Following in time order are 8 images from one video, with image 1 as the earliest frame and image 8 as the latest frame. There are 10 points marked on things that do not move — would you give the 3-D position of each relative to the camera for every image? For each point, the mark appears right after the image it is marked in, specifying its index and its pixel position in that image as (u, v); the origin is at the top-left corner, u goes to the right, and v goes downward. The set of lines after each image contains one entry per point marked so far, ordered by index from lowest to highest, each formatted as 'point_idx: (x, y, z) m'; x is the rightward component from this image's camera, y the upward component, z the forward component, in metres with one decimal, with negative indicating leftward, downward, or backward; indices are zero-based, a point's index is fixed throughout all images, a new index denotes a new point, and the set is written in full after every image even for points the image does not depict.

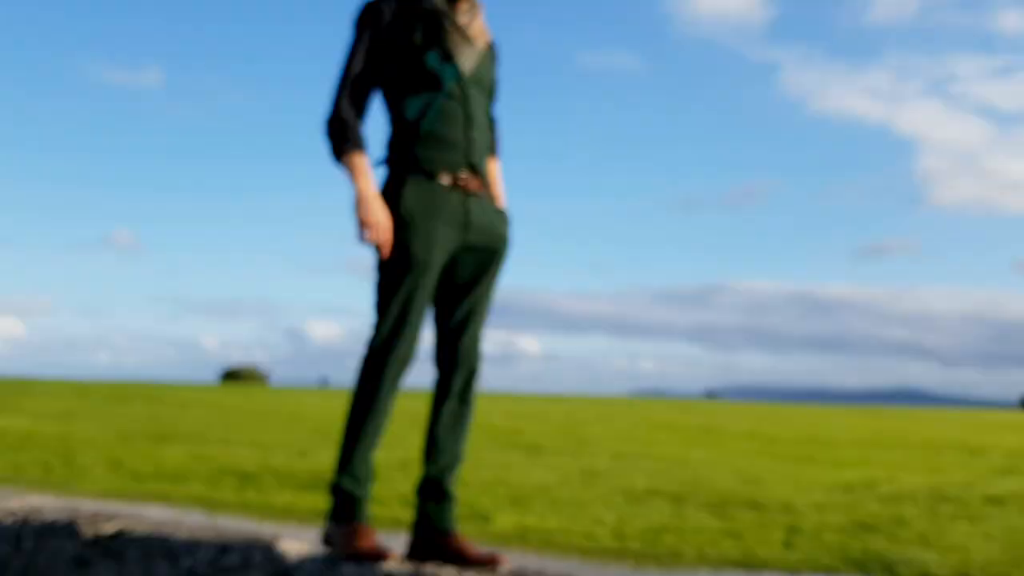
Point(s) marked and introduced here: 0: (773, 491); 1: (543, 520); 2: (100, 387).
0: (+3.0, -2.4, +11.4) m
1: (+0.3, -2.0, +8.5) m
2: (-8.0, -1.9, +19.1) m
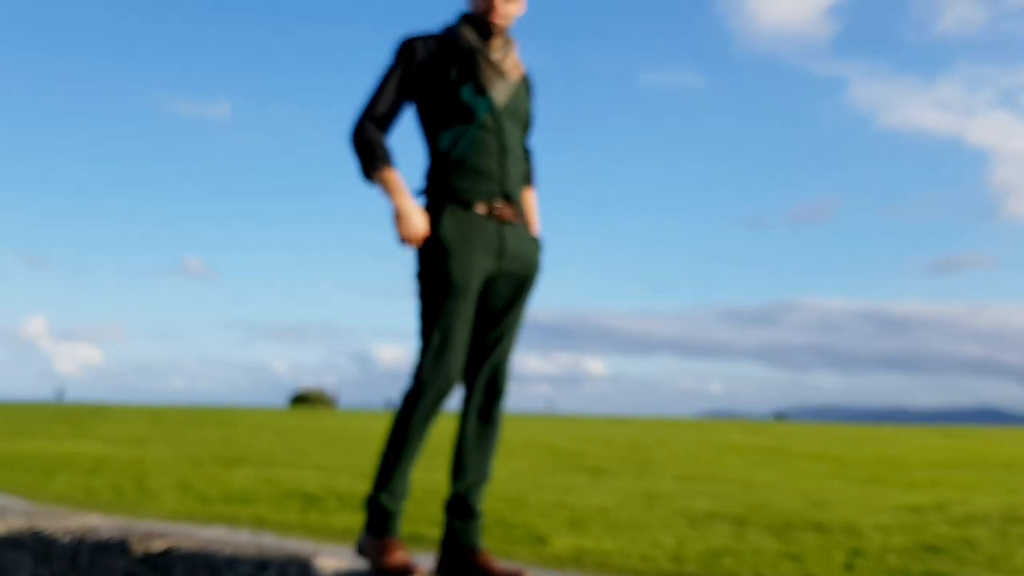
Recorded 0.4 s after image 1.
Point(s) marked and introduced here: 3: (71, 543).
0: (+3.7, -2.6, +11.2) m
1: (+0.8, -2.2, +8.5) m
2: (-6.8, -2.5, +19.6) m
3: (-1.4, -0.8, +3.1) m
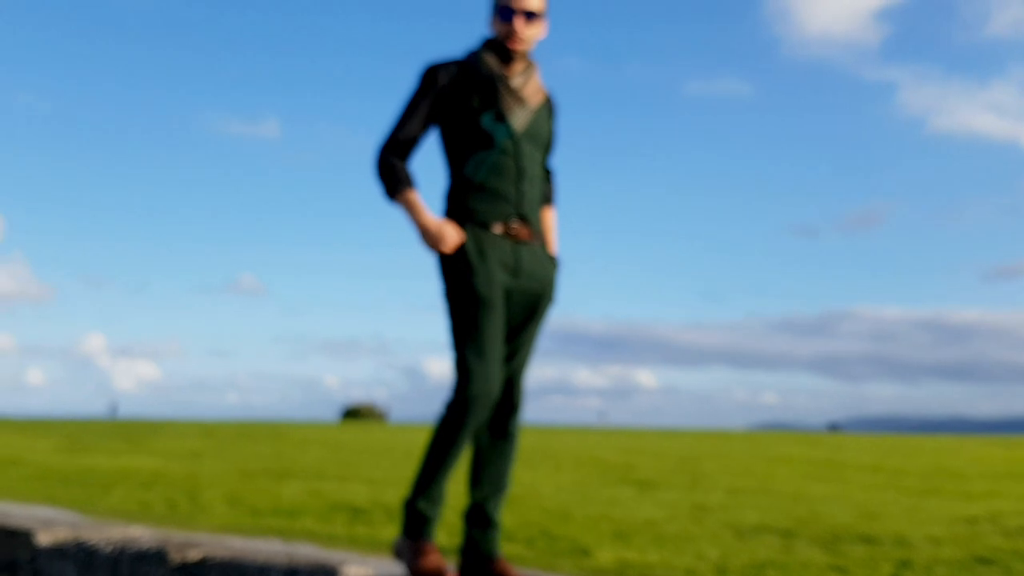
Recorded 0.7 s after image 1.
0: (+4.2, -2.7, +11.0) m
1: (+1.1, -2.3, +8.5) m
2: (-5.8, -2.8, +20.0) m
3: (-1.3, -0.9, +3.2) m
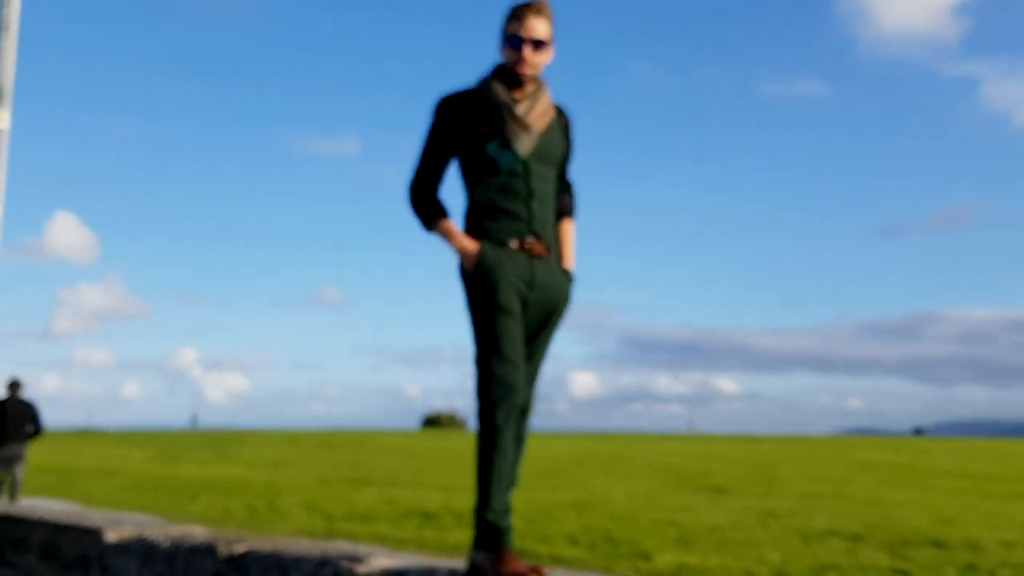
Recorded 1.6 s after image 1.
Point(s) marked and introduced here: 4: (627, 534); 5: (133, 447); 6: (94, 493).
0: (+5.0, -2.7, +10.8) m
1: (+1.7, -2.4, +8.6) m
2: (-4.3, -3.1, +20.6) m
3: (-1.3, -0.9, +3.5) m
4: (+1.2, -2.5, +9.8) m
5: (-6.6, -2.7, +17.1) m
6: (-5.0, -2.4, +11.6) m
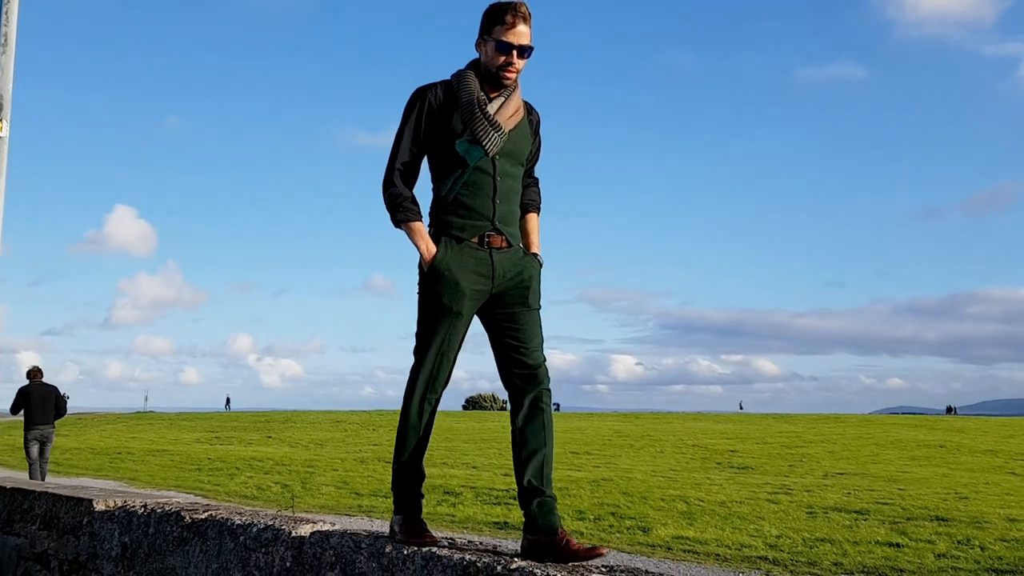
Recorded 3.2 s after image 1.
0: (+5.2, -2.4, +11.0) m
1: (+1.7, -2.2, +9.0) m
2: (-3.5, -2.8, +21.3) m
3: (-1.5, -0.9, +4.1) m
4: (+1.3, -2.3, +10.2) m
5: (-6.0, -2.6, +17.9) m
6: (-4.7, -2.3, +12.4) m
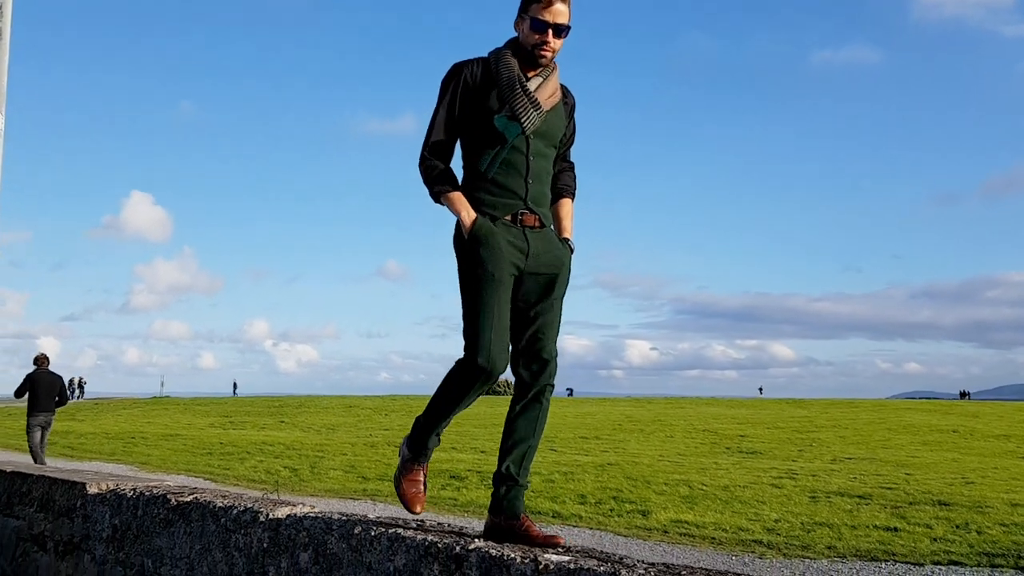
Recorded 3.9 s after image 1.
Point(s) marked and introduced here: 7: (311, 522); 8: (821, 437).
0: (+5.2, -2.3, +11.0) m
1: (+1.7, -2.1, +9.0) m
2: (-3.2, -2.5, +21.5) m
3: (-1.6, -0.9, +4.2) m
4: (+1.3, -2.2, +10.3) m
5: (-5.8, -2.3, +18.1) m
6: (-4.6, -2.2, +12.6) m
7: (-0.7, -0.8, +3.4) m
8: (+5.6, -2.7, +17.7) m
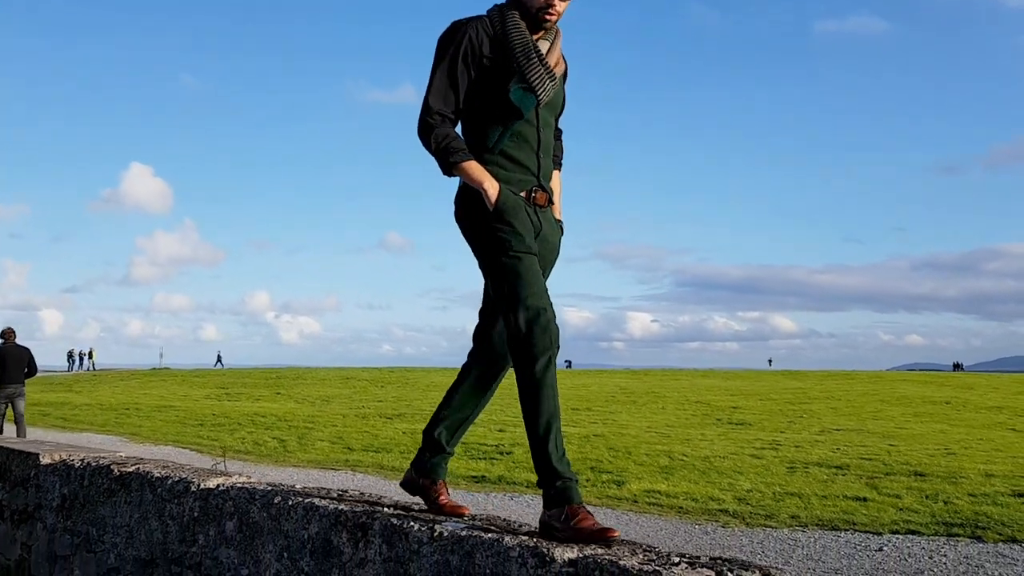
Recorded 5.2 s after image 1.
0: (+5.0, -2.0, +11.1) m
1: (+1.5, -1.9, +9.2) m
2: (-3.3, -1.9, +21.7) m
3: (-1.9, -0.8, +4.3) m
4: (+1.1, -1.9, +10.4) m
5: (-5.9, -1.8, +18.3) m
6: (-4.8, -1.8, +12.8) m
7: (-1.0, -0.7, +3.5) m
8: (+5.5, -2.2, +17.8) m
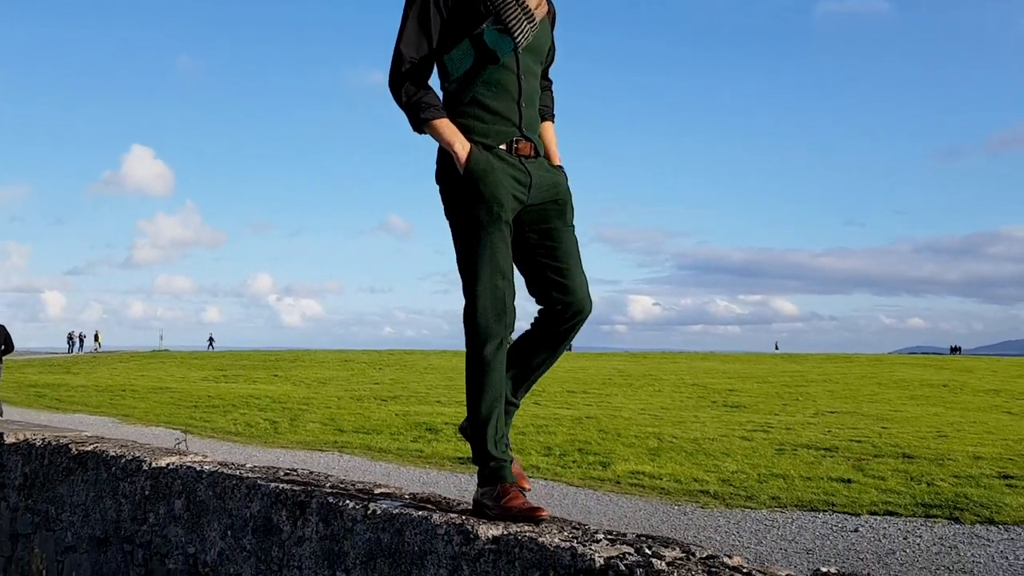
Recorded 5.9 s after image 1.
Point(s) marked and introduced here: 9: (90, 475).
0: (+4.9, -1.8, +11.0) m
1: (+1.4, -1.7, +9.2) m
2: (-3.3, -1.5, +21.7) m
3: (-2.1, -0.7, +4.3) m
4: (+1.0, -1.7, +10.4) m
5: (-6.0, -1.5, +18.4) m
6: (-4.9, -1.6, +12.8) m
7: (-1.2, -0.6, +3.5) m
8: (+5.4, -1.9, +17.8) m
9: (-1.7, -0.8, +4.0) m
